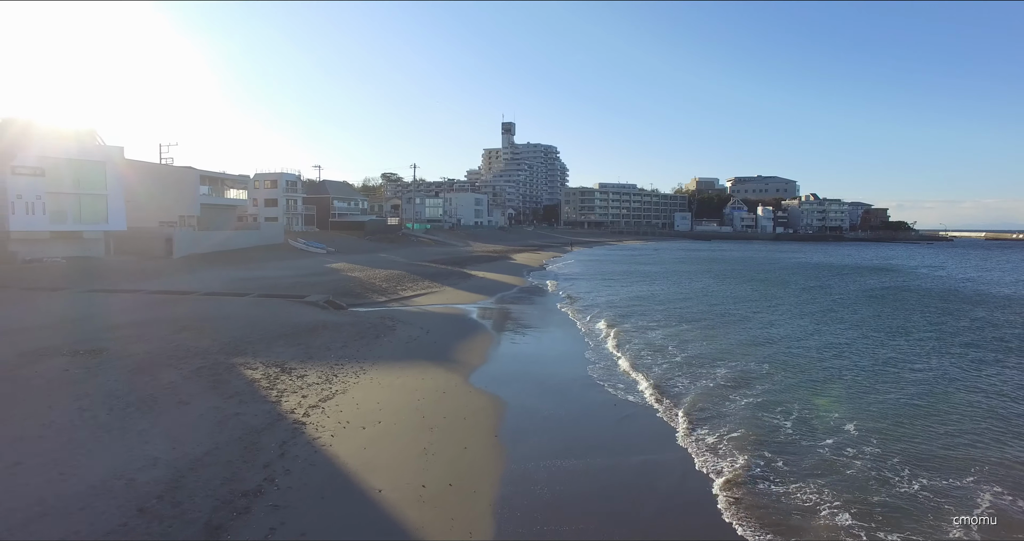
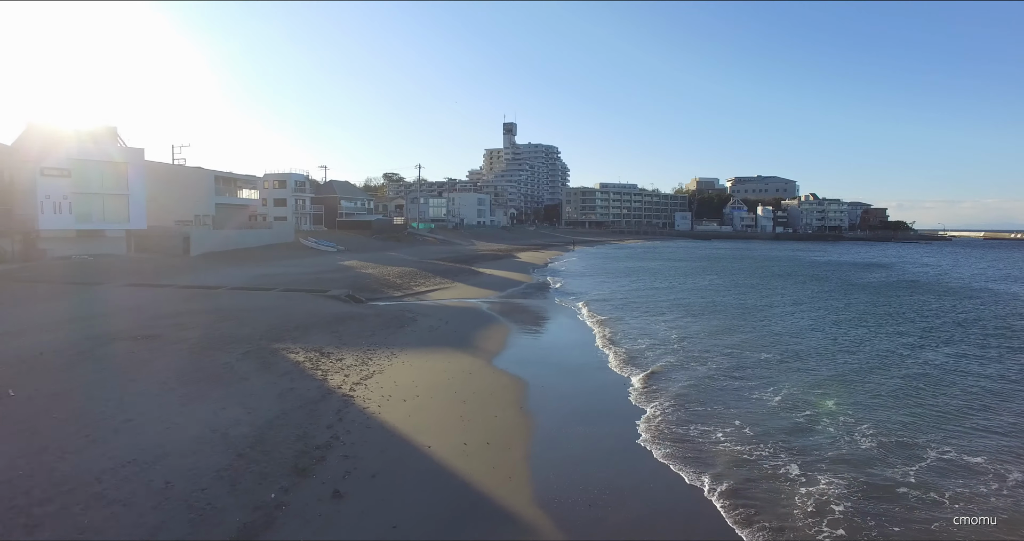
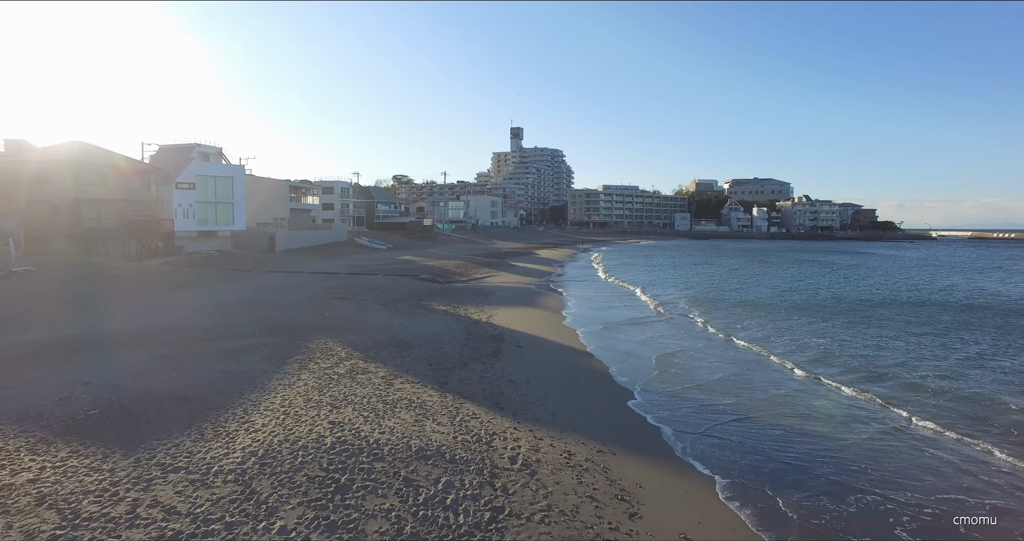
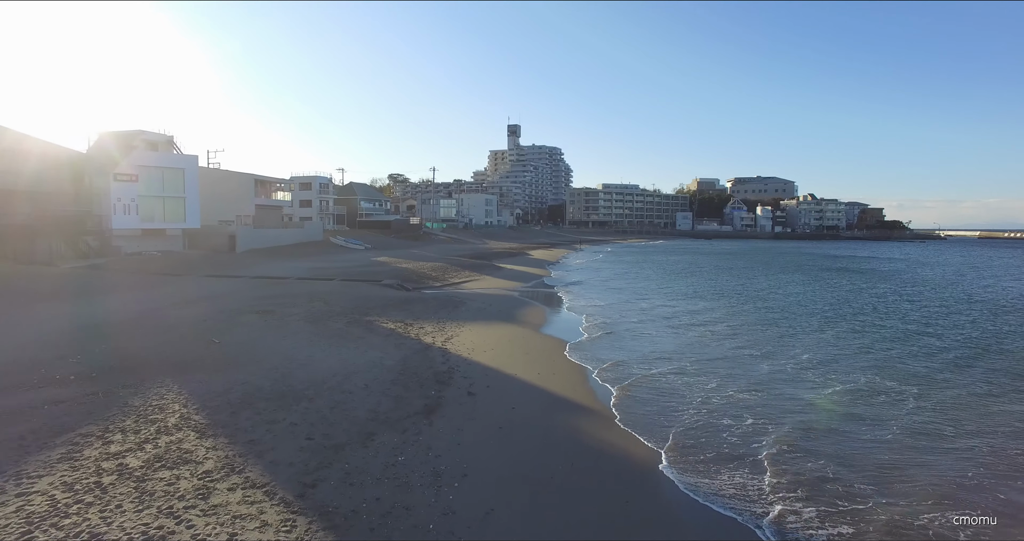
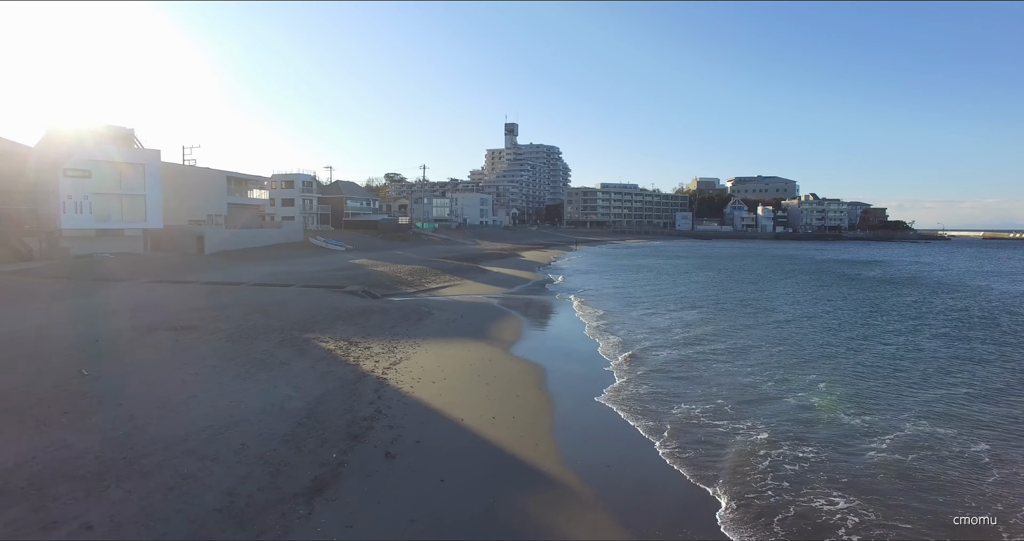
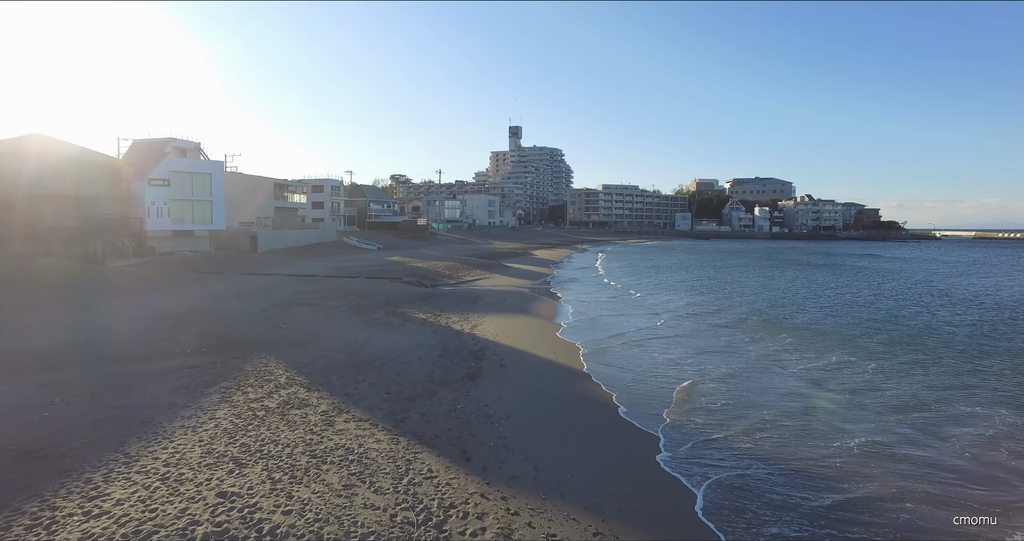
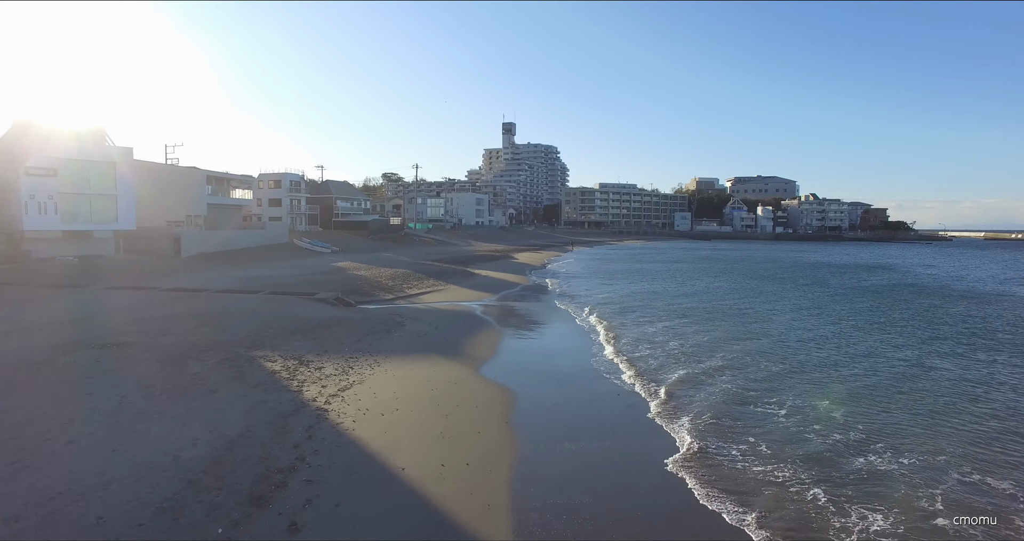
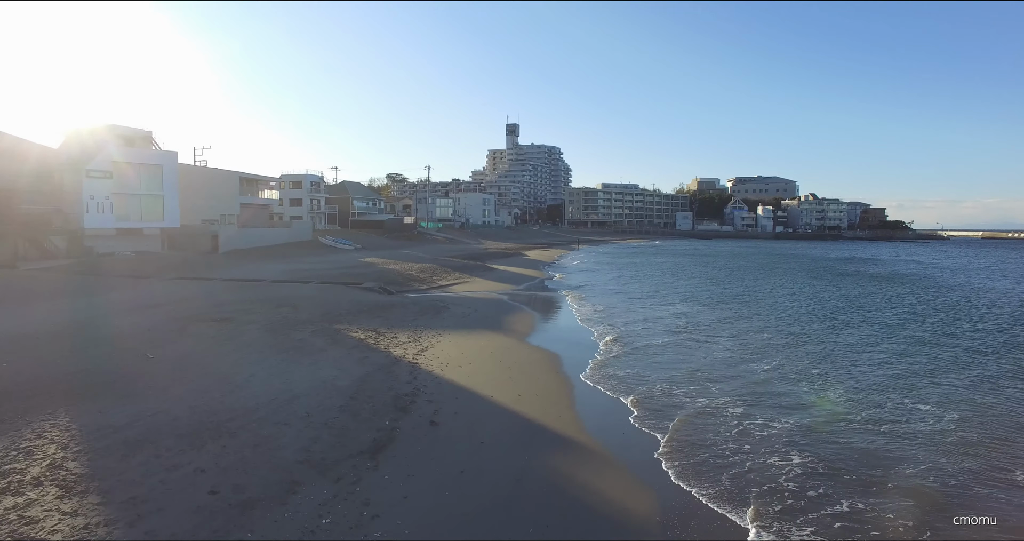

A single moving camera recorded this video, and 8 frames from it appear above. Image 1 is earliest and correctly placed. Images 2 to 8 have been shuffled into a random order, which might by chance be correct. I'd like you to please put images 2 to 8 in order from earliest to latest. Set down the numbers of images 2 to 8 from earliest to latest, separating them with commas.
7, 2, 5, 8, 4, 6, 3
